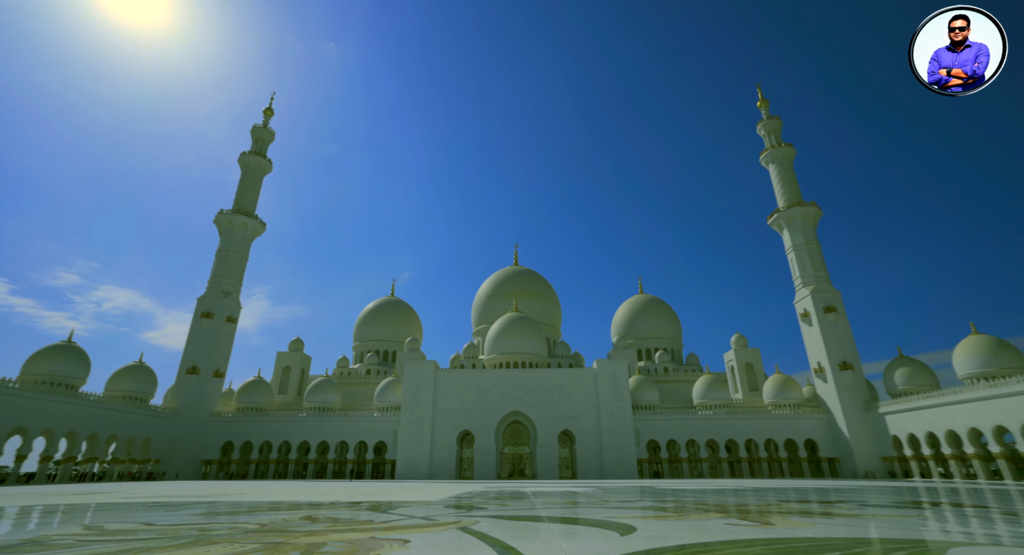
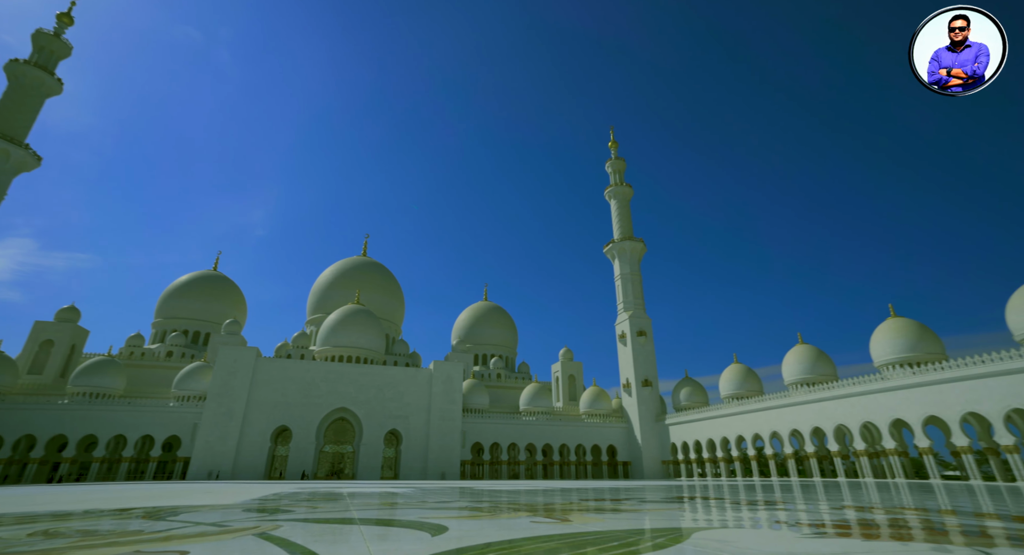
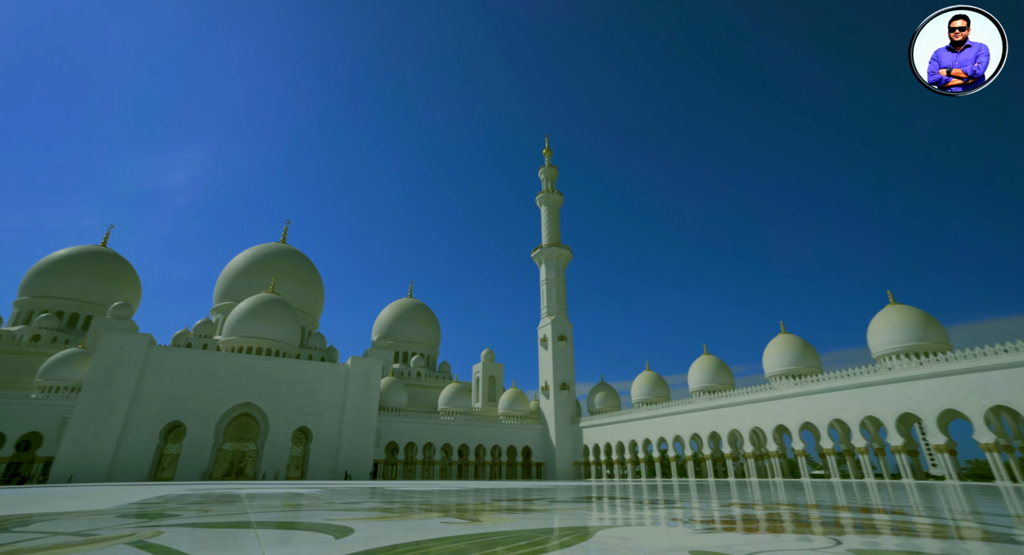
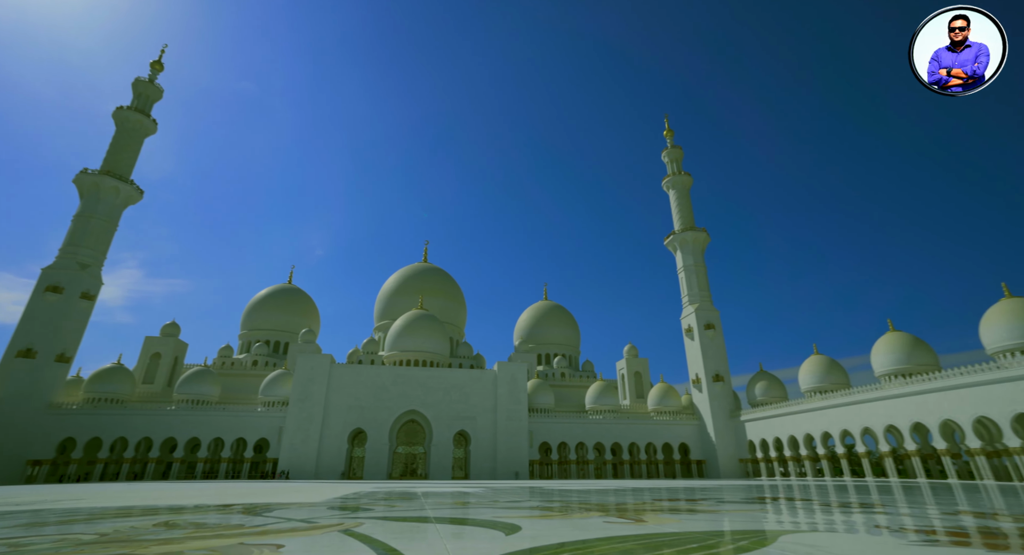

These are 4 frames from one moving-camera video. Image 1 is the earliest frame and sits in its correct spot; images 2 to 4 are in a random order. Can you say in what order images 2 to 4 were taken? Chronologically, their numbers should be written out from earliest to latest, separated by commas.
4, 2, 3
